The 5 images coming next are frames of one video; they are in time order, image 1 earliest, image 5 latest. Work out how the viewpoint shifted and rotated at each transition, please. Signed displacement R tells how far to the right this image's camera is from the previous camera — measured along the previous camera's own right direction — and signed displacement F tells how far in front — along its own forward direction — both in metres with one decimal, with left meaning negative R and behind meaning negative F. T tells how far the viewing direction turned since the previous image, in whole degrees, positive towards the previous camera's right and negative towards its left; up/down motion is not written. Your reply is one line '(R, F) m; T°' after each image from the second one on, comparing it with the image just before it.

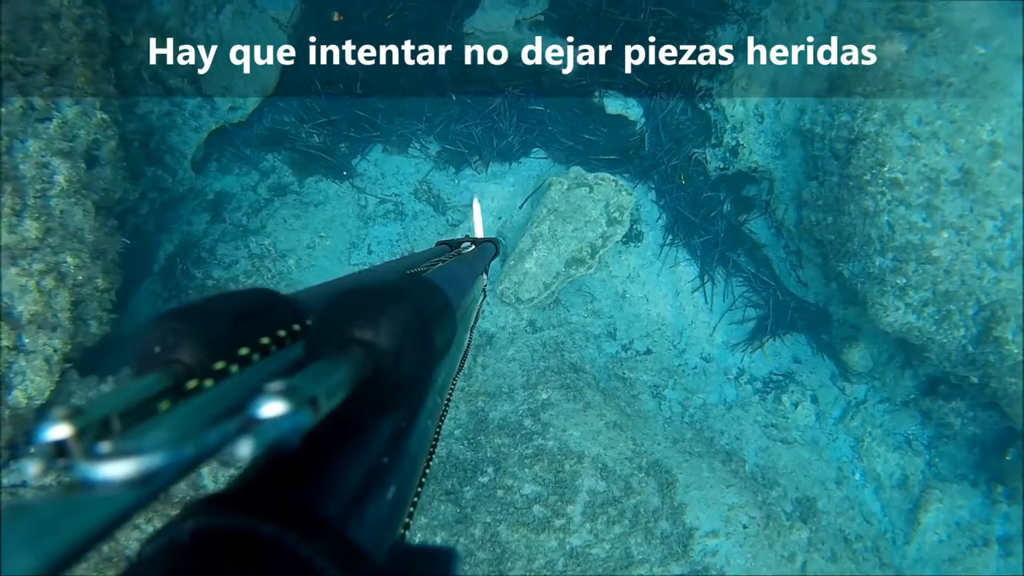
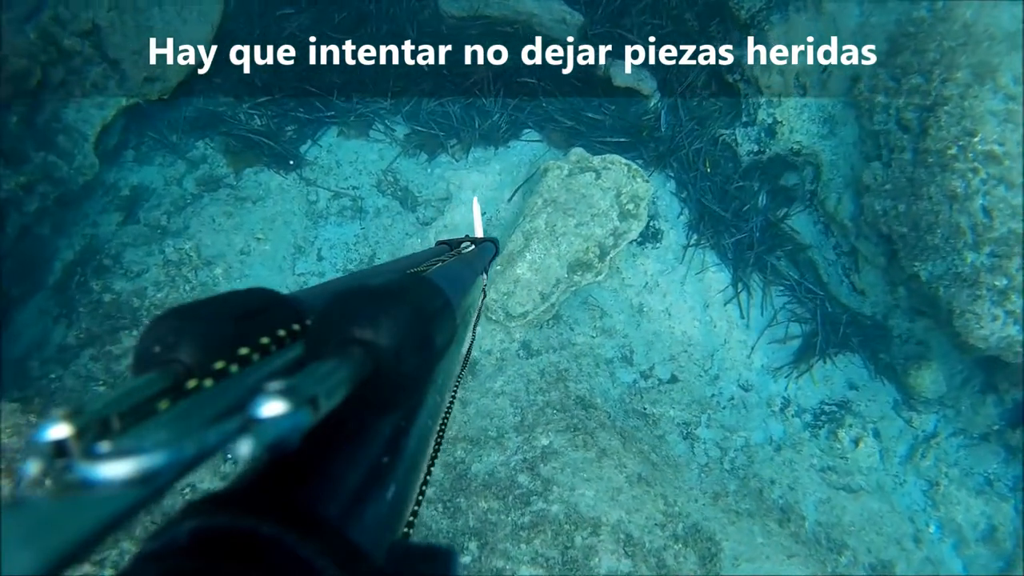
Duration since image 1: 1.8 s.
(0.0, +1.3) m; +1°
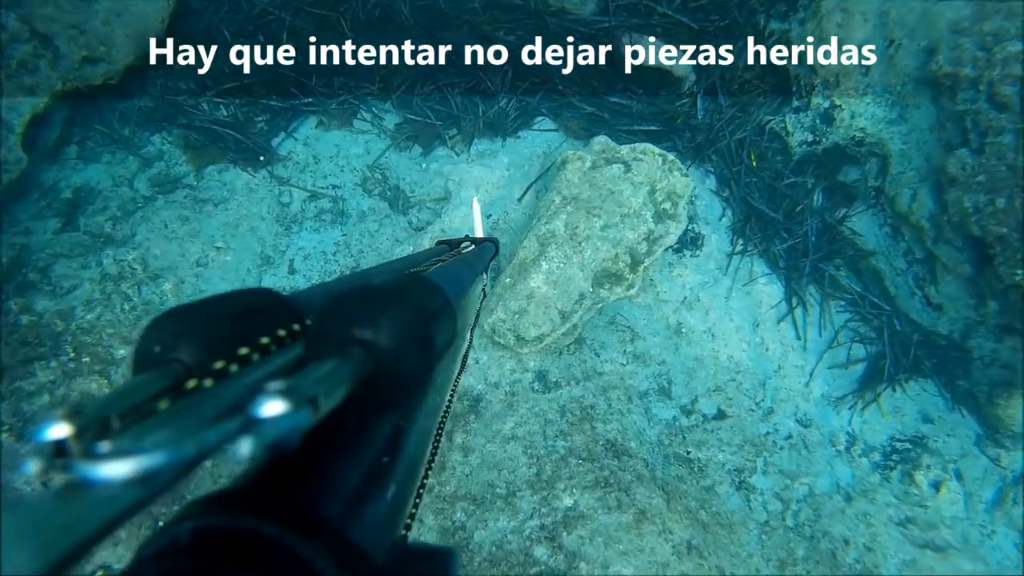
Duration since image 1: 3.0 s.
(0.0, +0.9) m; -1°
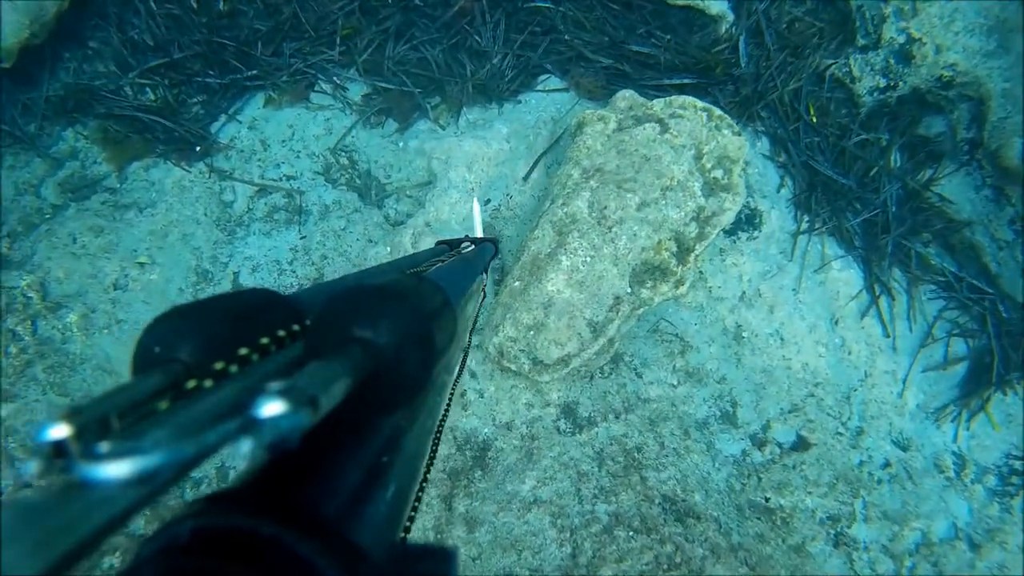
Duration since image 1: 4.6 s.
(0.0, +0.9) m; 0°
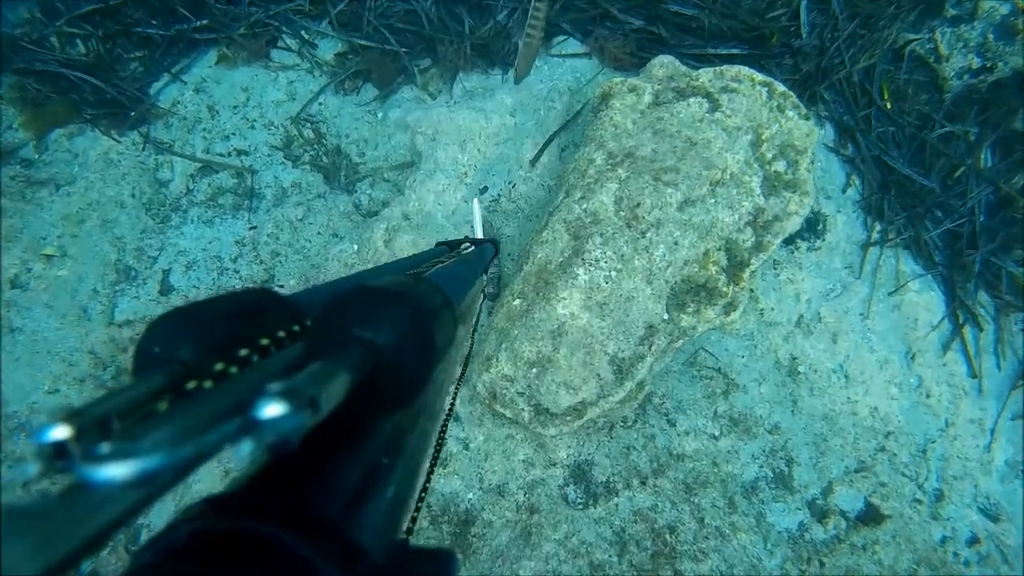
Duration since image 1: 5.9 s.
(0.0, +0.7) m; 0°
